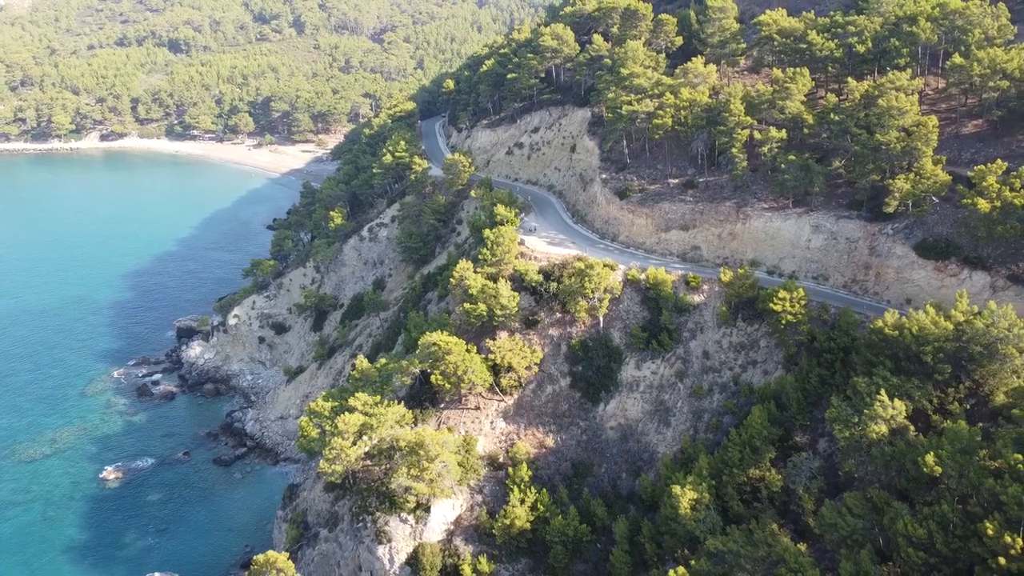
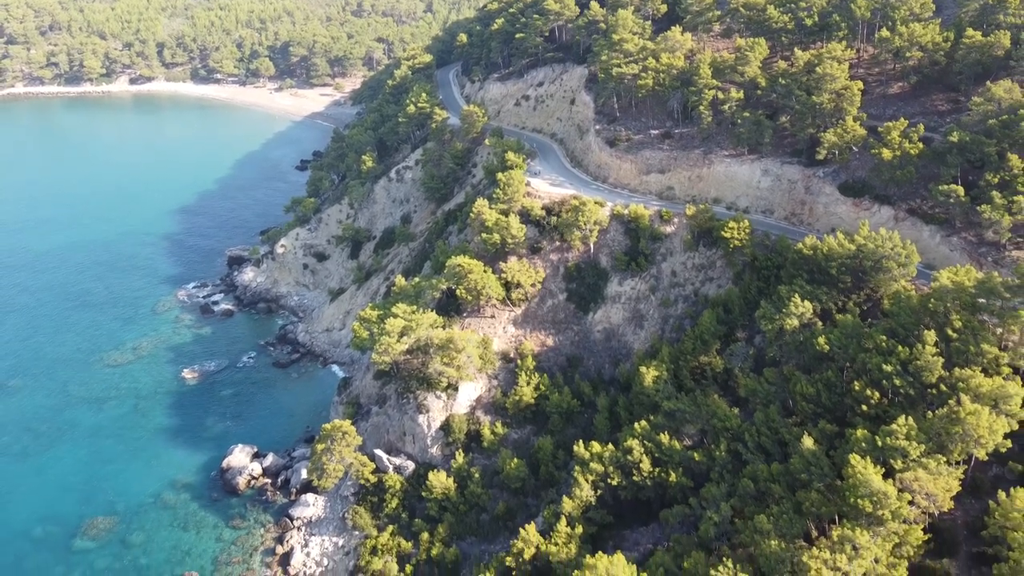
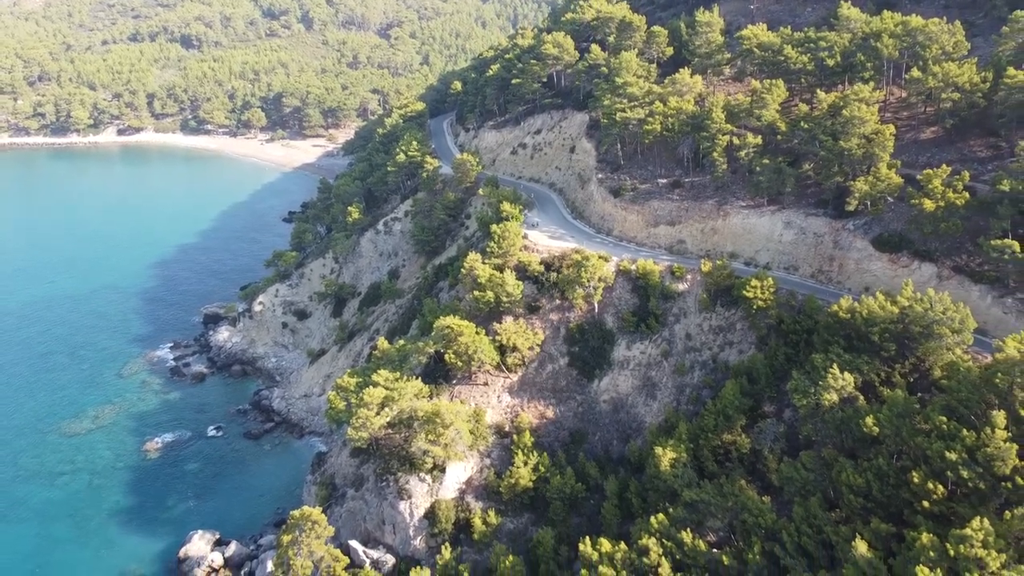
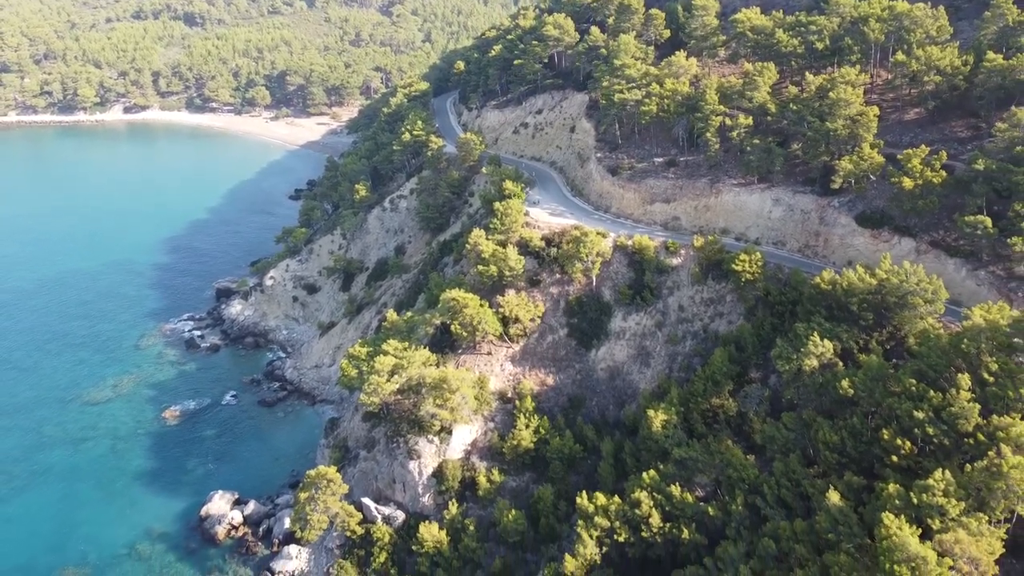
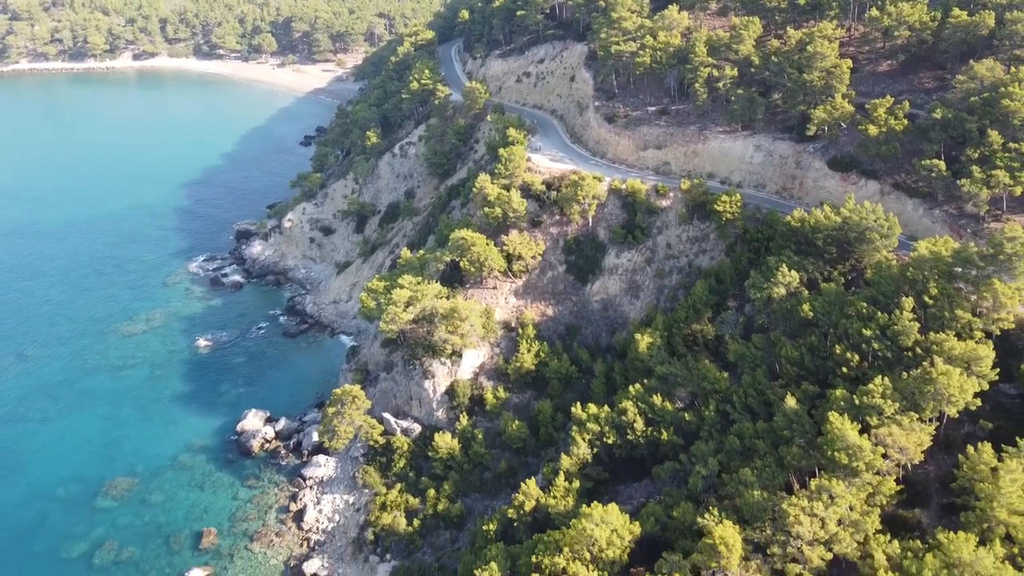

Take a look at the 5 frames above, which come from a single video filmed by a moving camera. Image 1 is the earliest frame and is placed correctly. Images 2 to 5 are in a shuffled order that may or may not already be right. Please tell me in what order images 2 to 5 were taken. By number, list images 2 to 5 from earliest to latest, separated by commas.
3, 4, 2, 5
